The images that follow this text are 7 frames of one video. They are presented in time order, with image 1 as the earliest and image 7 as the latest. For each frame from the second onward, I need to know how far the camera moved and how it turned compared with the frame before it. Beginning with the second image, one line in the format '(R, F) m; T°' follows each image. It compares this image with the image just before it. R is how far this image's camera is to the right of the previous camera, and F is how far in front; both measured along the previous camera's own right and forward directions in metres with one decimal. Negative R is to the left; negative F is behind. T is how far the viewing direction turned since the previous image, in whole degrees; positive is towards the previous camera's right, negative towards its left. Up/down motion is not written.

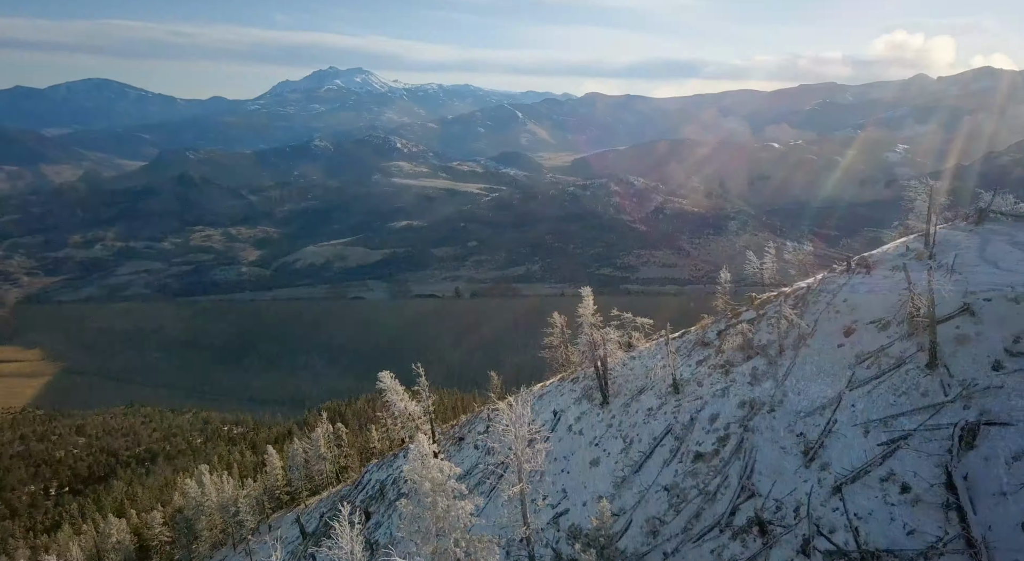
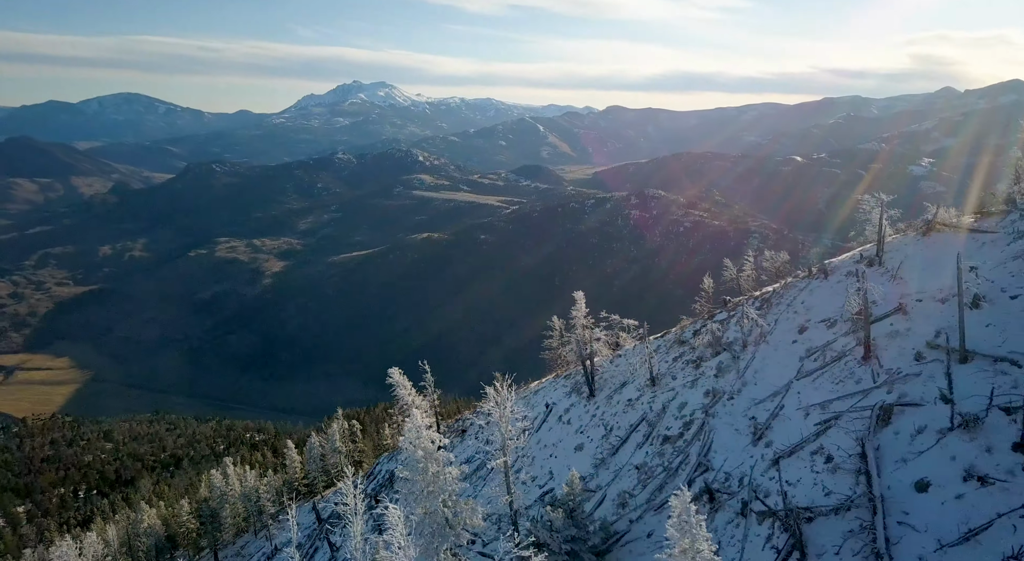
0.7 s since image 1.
(+0.5, -1.6) m; -2°
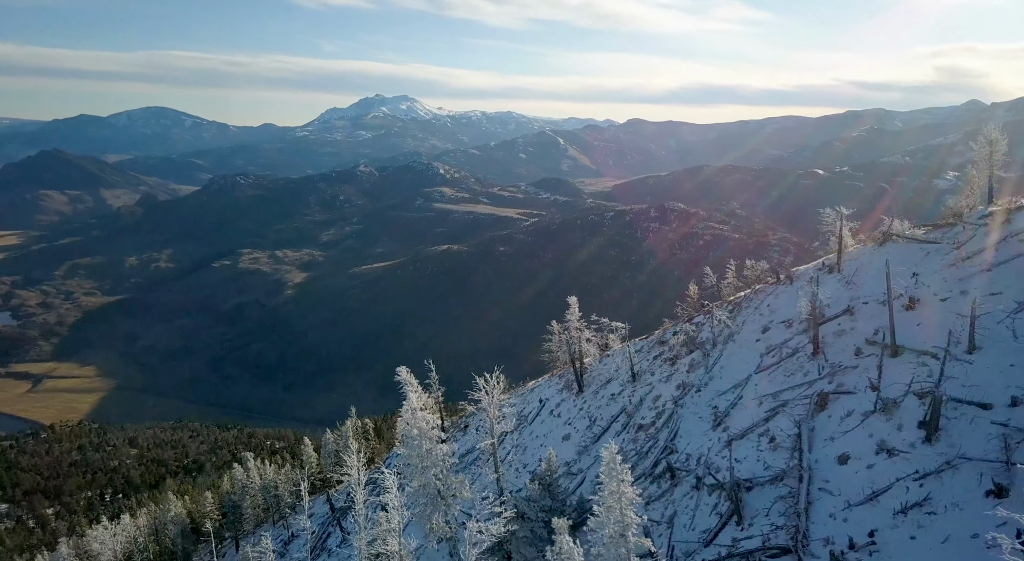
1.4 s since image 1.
(+0.6, -1.5) m; -2°
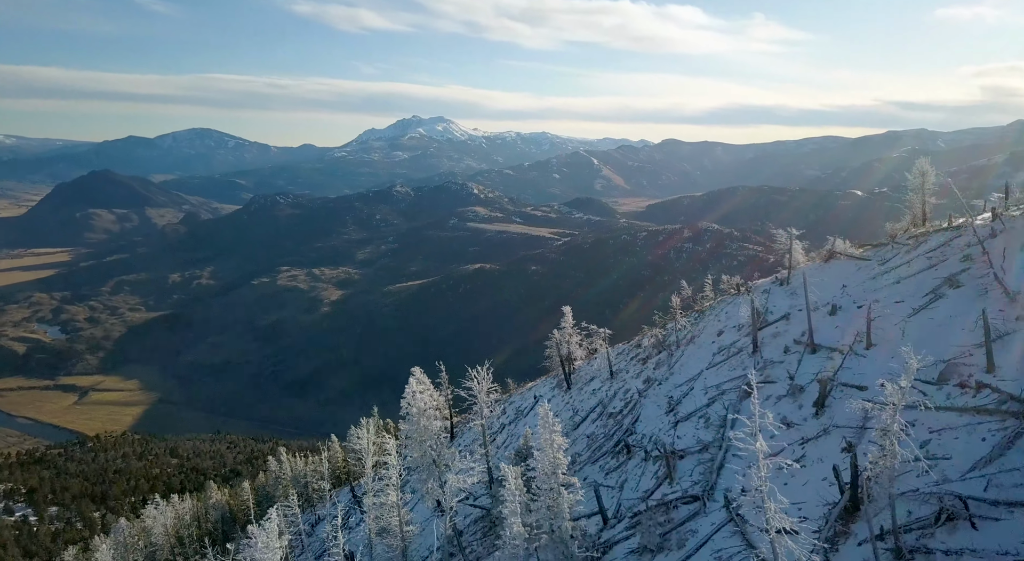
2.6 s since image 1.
(+1.0, -2.6) m; -3°
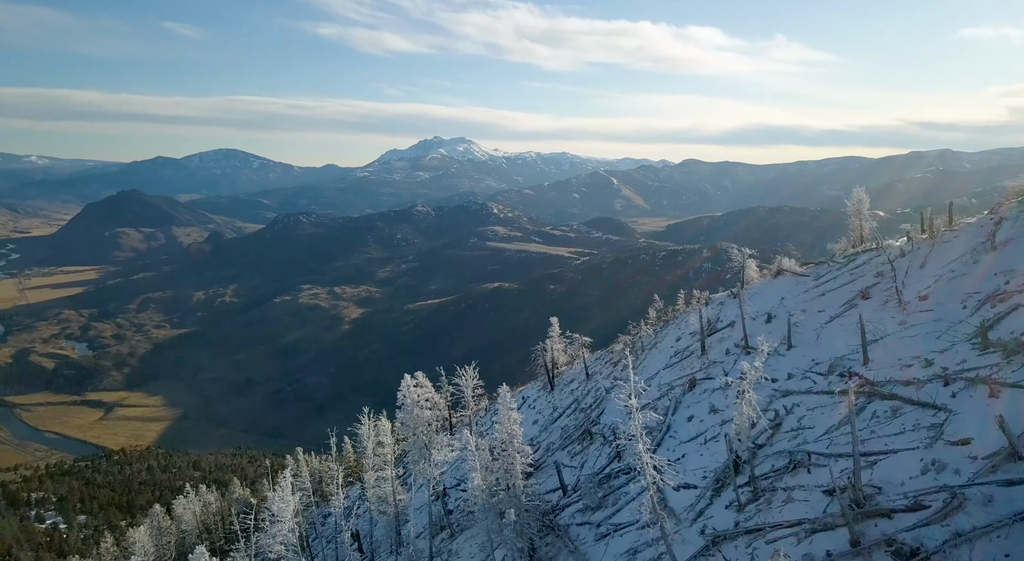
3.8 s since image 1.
(+0.9, -2.6) m; -2°
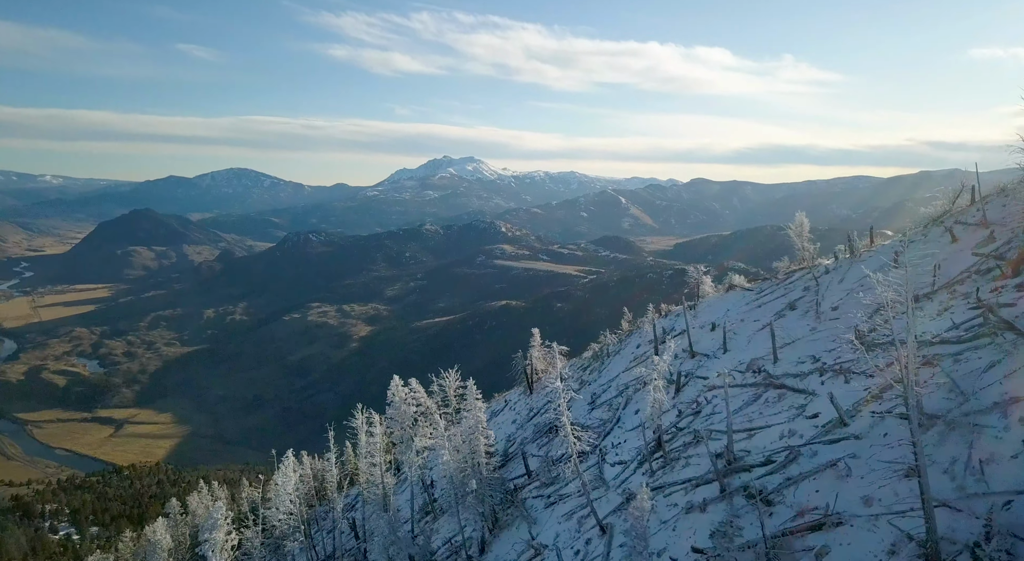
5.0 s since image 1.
(+0.9, -2.5) m; -1°
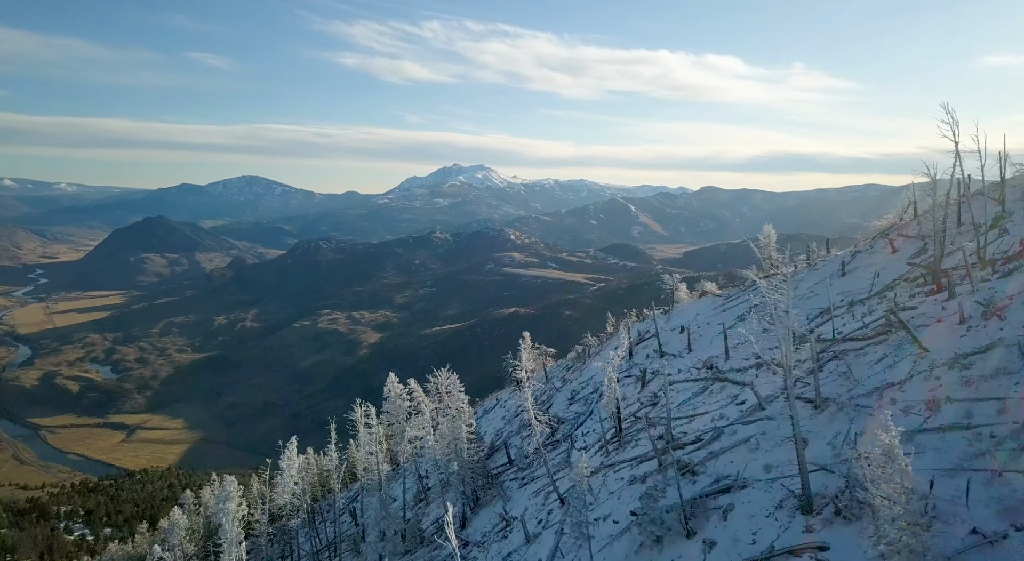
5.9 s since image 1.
(+0.7, -1.8) m; -1°
